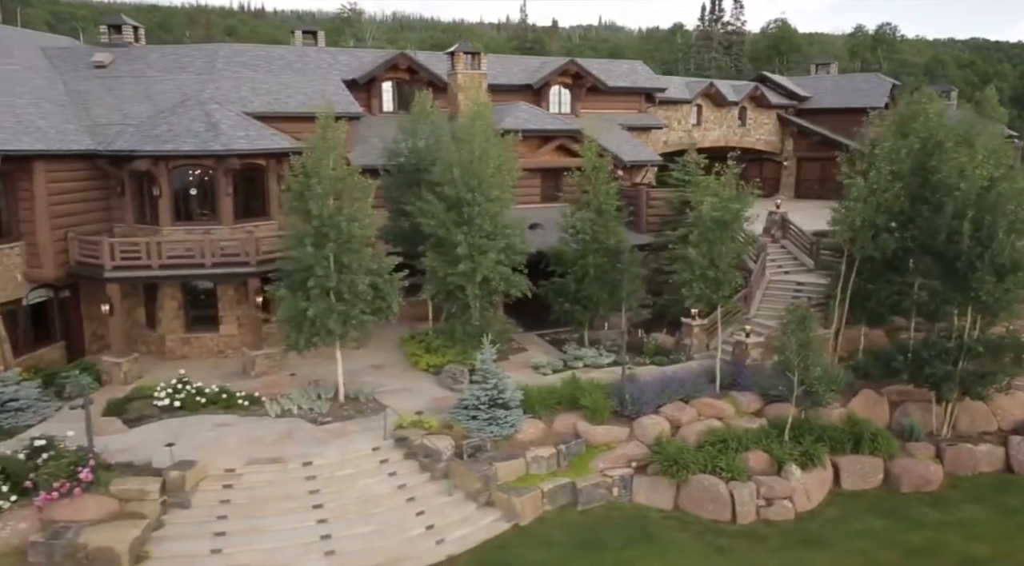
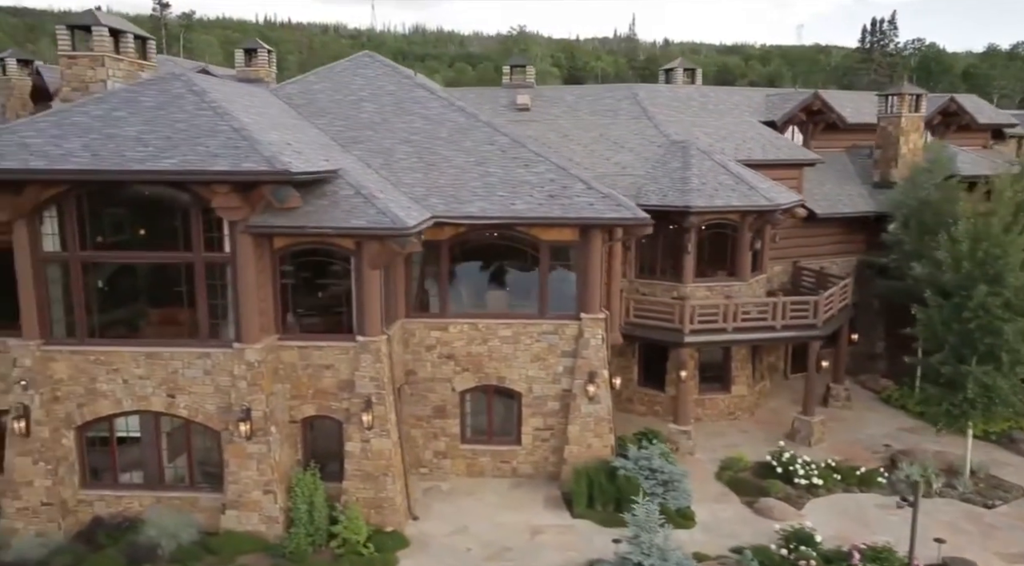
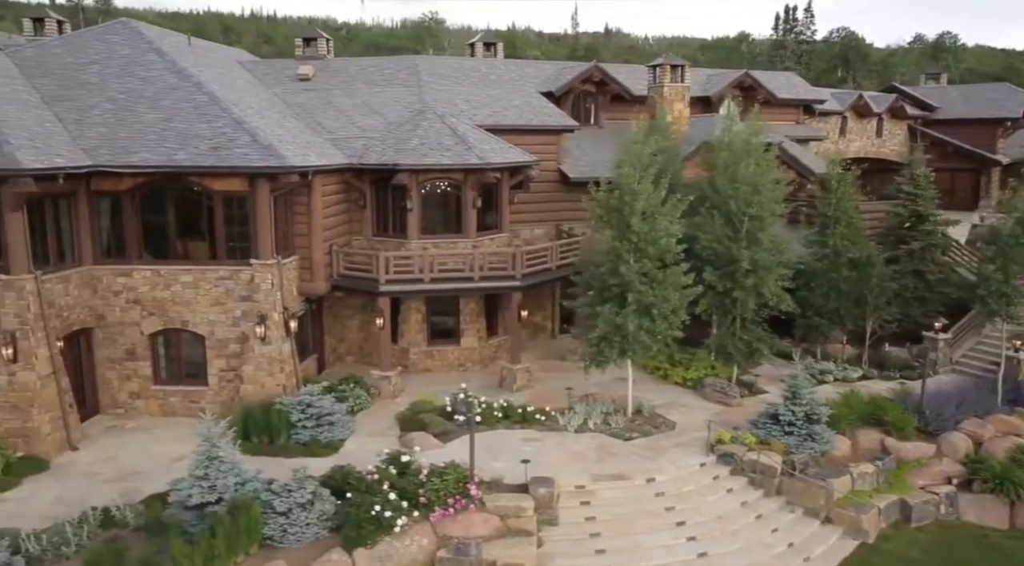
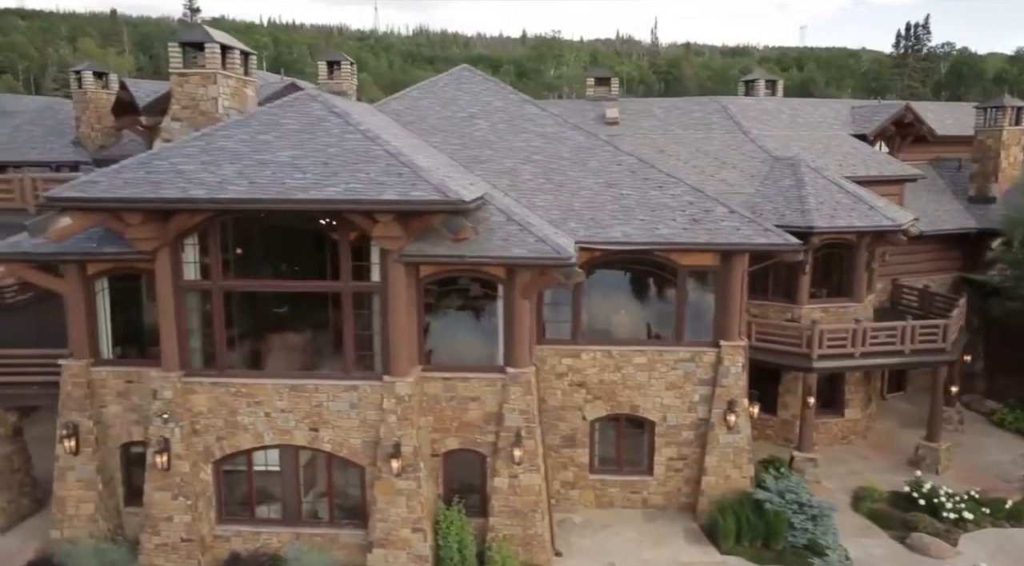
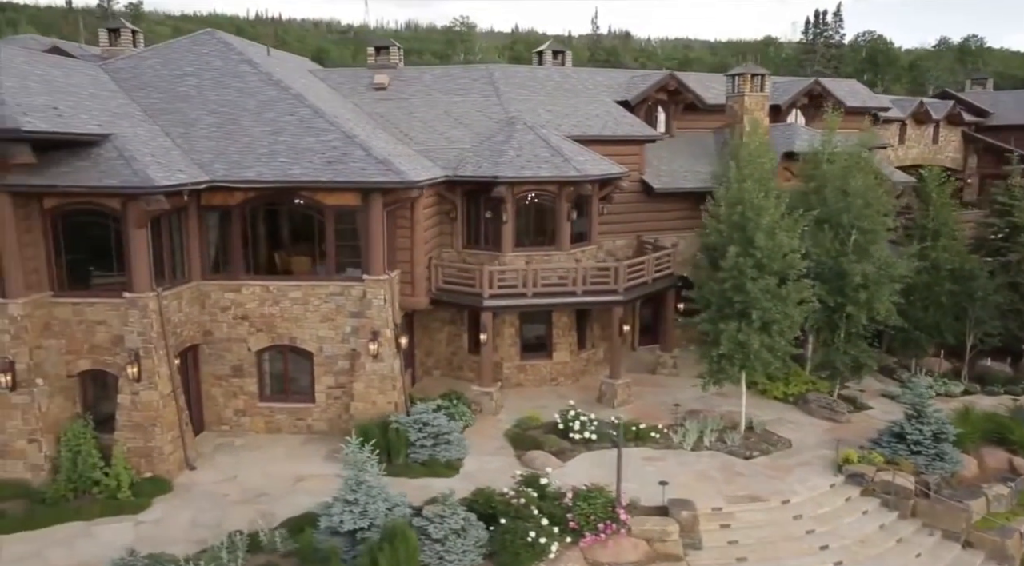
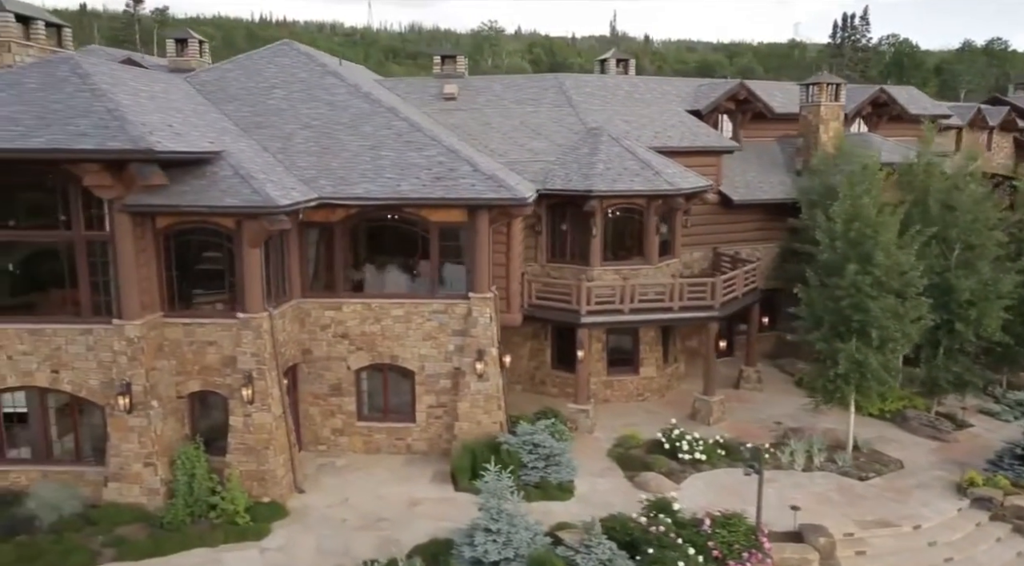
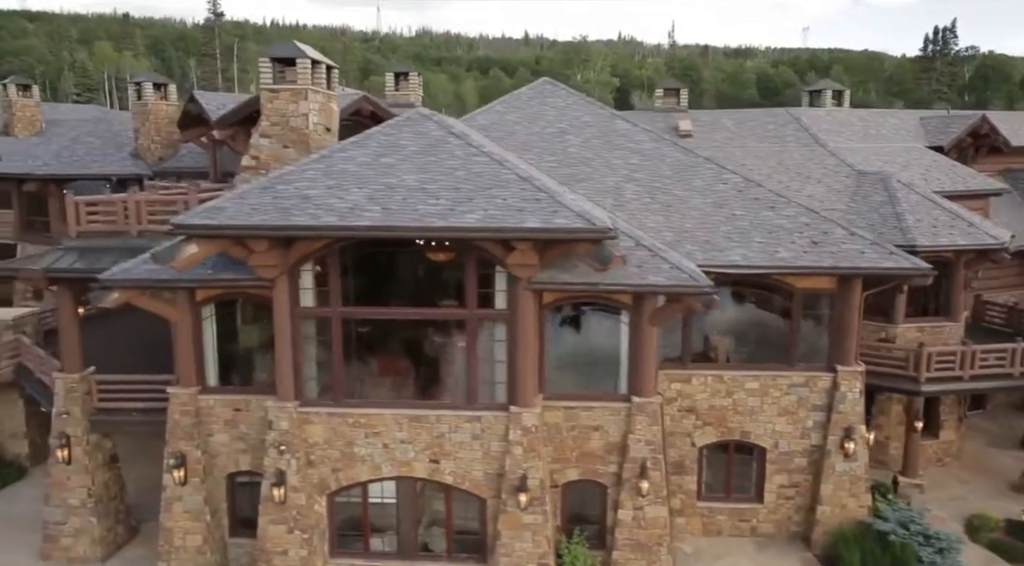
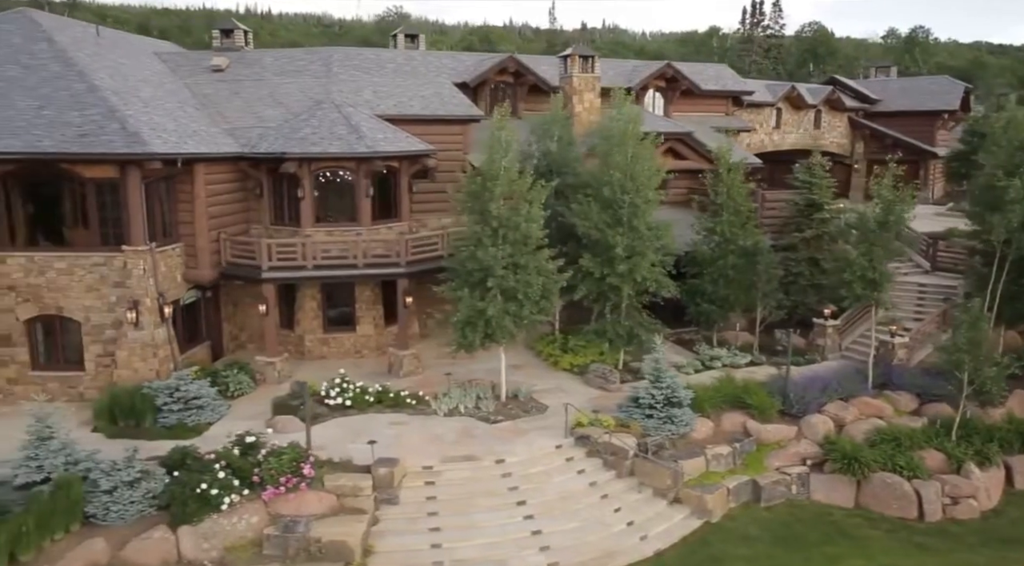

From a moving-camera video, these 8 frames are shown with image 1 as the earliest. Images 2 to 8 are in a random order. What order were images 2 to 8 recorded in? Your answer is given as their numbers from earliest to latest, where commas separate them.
8, 3, 5, 6, 2, 4, 7
